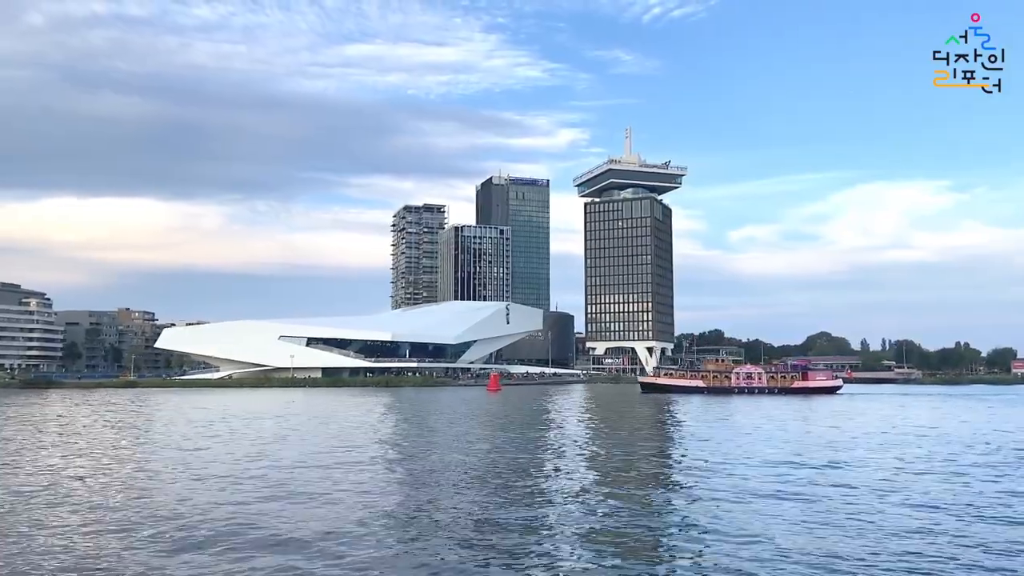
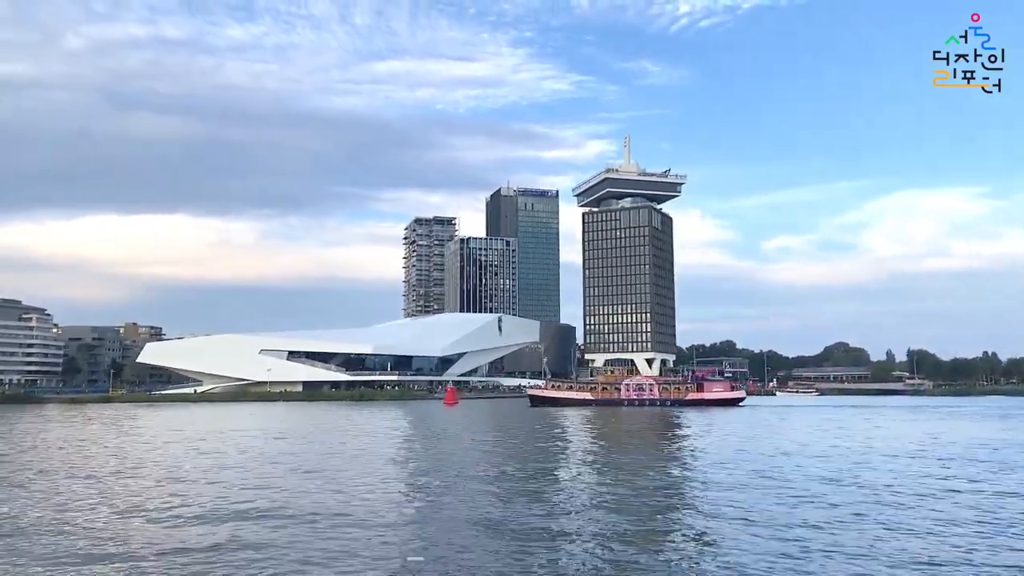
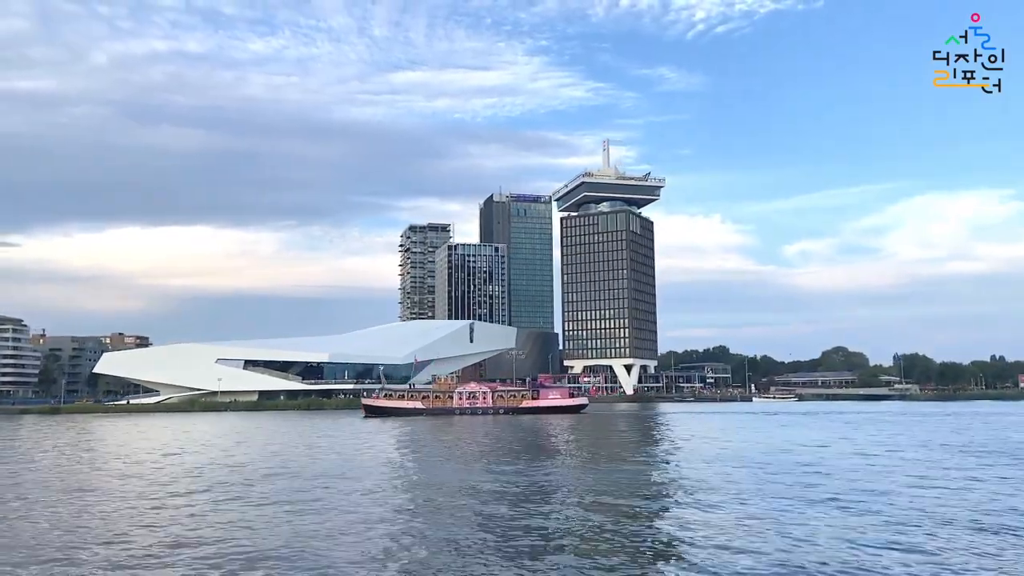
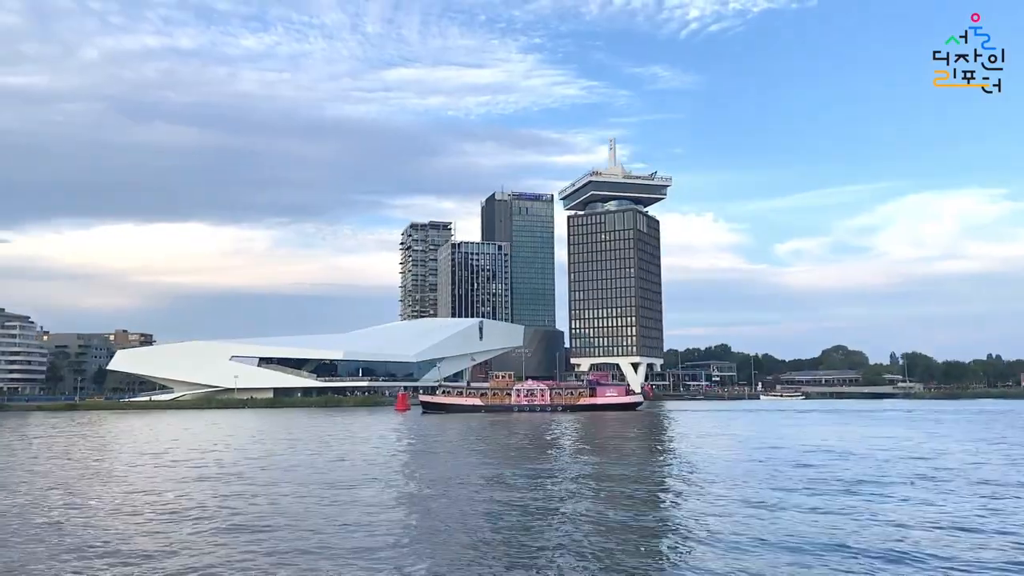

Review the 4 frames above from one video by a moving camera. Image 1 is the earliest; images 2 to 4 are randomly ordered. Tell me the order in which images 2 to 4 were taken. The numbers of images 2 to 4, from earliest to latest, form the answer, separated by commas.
2, 4, 3
